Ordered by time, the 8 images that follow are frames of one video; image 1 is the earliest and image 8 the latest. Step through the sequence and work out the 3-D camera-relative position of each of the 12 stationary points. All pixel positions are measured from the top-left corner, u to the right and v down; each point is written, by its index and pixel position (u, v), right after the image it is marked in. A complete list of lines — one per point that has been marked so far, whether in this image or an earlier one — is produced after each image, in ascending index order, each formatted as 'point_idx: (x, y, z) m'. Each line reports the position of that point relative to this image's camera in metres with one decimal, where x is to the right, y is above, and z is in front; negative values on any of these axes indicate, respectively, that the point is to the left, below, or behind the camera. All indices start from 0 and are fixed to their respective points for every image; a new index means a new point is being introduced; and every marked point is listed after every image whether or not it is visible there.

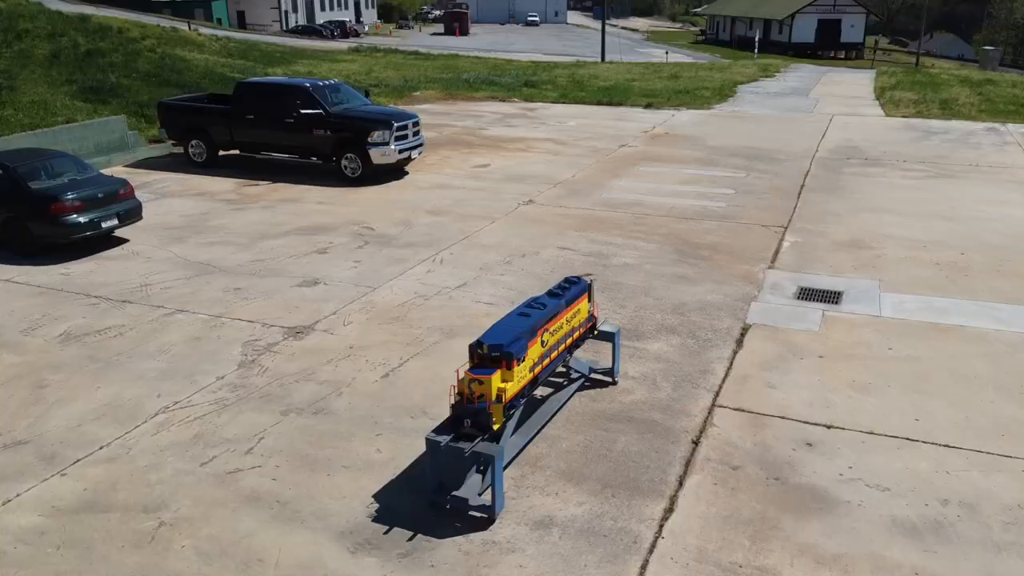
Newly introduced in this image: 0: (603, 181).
0: (+1.7, +2.0, +15.8) m
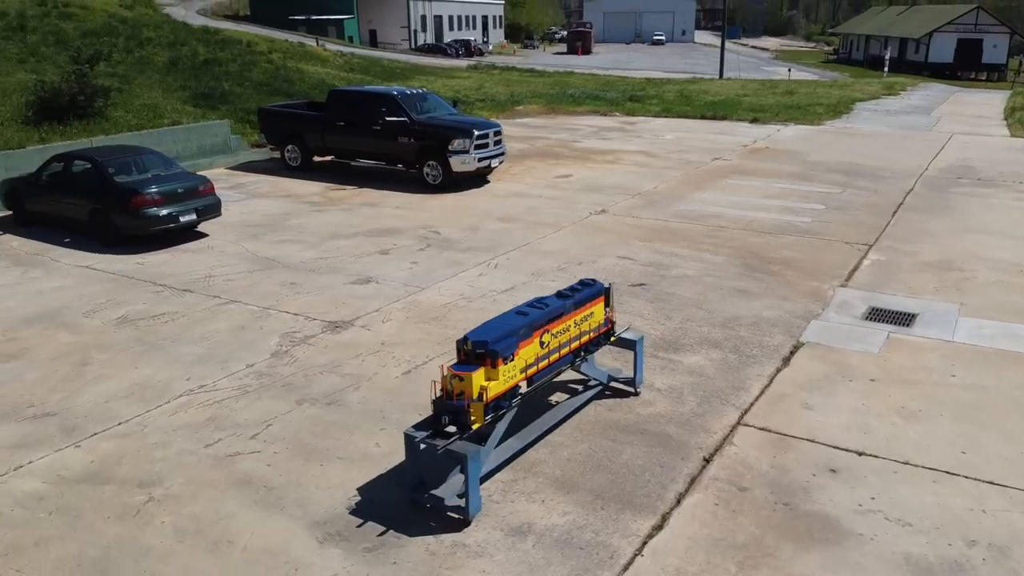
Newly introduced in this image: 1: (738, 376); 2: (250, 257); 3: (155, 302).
0: (+3.1, +1.7, +15.3) m
1: (+2.1, -0.8, +7.7) m
2: (-3.9, +0.5, +12.5) m
3: (-4.5, -0.2, +10.6) m
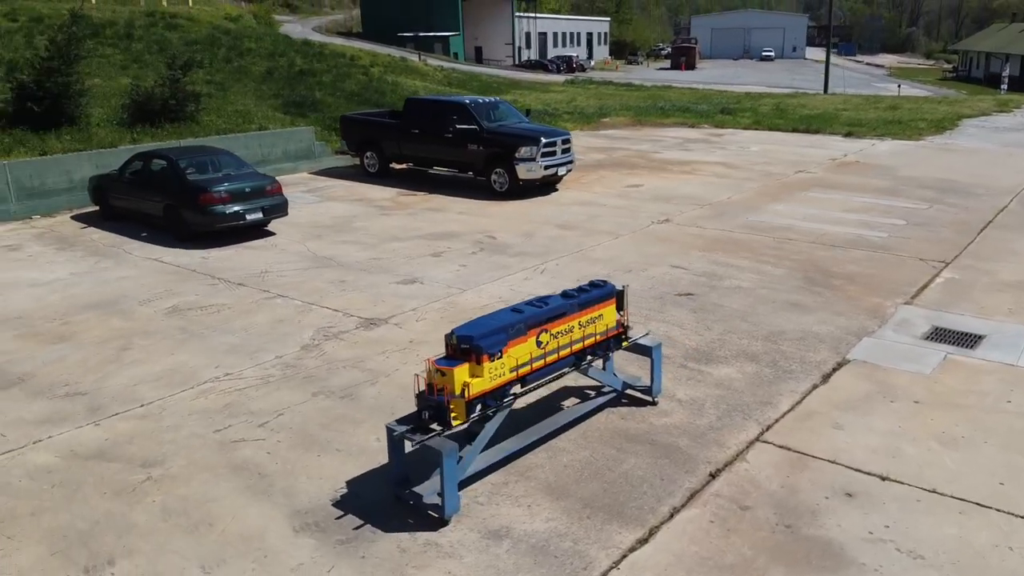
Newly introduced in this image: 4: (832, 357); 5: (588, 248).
0: (+4.3, +1.5, +14.6) m
1: (+2.2, -0.9, +7.3) m
2: (-3.1, +0.6, +12.7) m
3: (-3.9, -0.1, +10.9) m
4: (+3.0, -0.6, +8.0) m
5: (+1.1, +0.5, +12.1) m
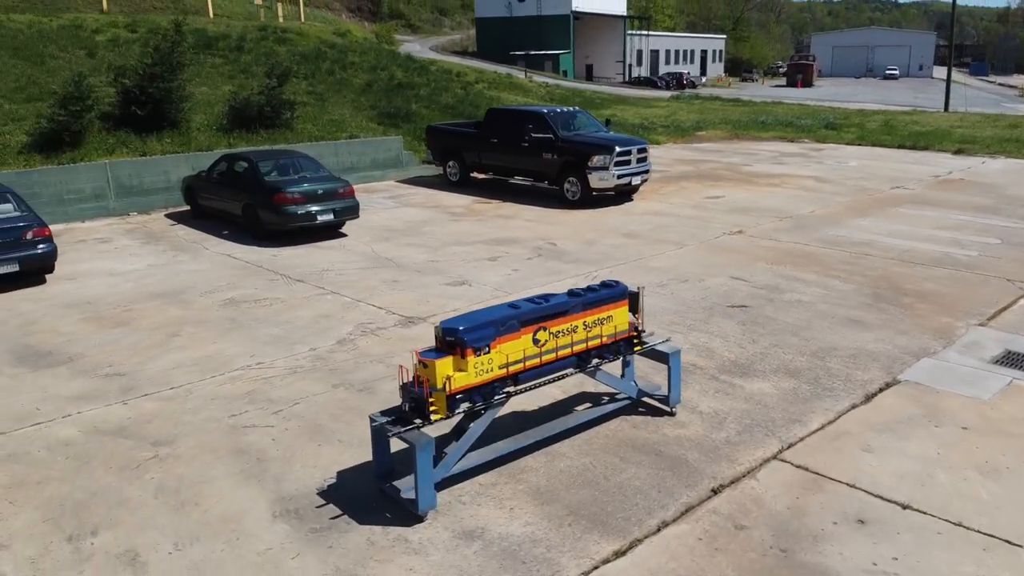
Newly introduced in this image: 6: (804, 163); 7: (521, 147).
0: (+5.4, +1.1, +13.8) m
1: (+2.3, -1.0, +6.7) m
2: (-2.2, +0.6, +12.9) m
3: (-3.2, 0.0, +11.1) m
4: (+3.2, -0.8, +7.4) m
5: (+1.9, +0.4, +11.7) m
6: (+6.9, +2.9, +19.9) m
7: (+0.2, +2.8, +16.6) m
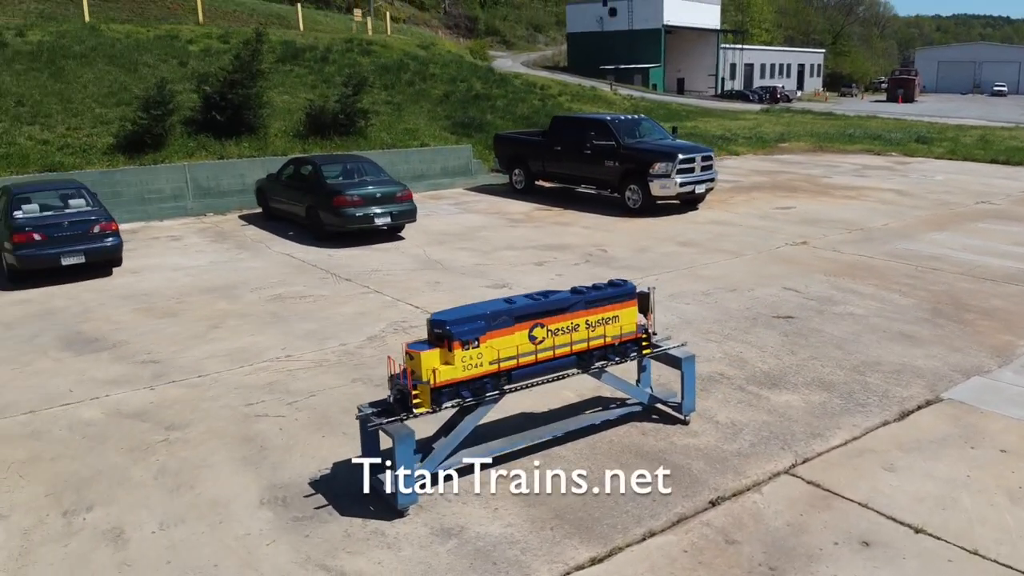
0: (+6.2, +0.9, +13.1) m
1: (+2.3, -1.0, +6.3) m
2: (-1.4, +0.5, +12.9) m
3: (-2.7, 0.0, +11.3) m
4: (+3.3, -0.8, +6.8) m
5: (+2.5, +0.3, +11.4) m
6: (+8.4, +2.5, +19.0) m
7: (+1.4, +2.6, +16.5) m
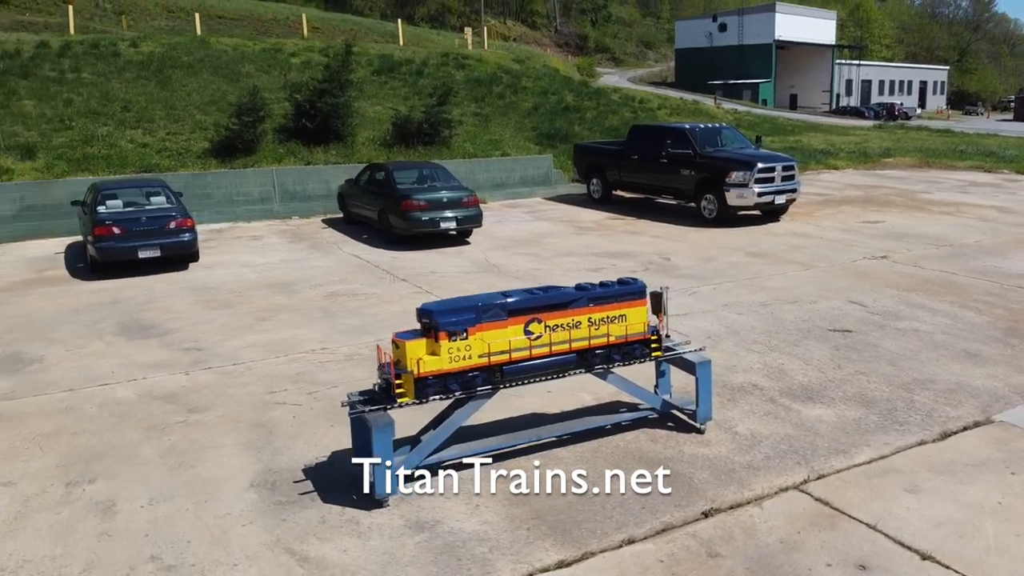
0: (+7.1, +0.5, +12.1) m
1: (+2.4, -1.0, +5.8) m
2: (-0.5, +0.5, +12.9) m
3: (-1.9, +0.1, +11.4) m
4: (+3.4, -0.9, +6.2) m
5: (+3.2, +0.1, +10.8) m
6: (+10.1, +2.0, +17.7) m
7: (+2.8, +2.4, +16.1) m
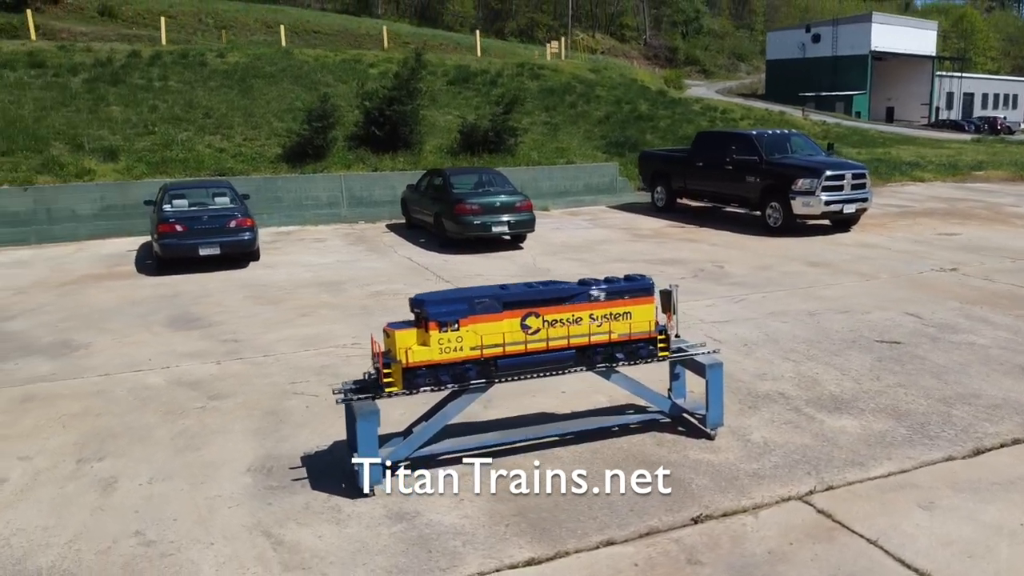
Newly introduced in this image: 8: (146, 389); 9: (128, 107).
0: (+7.8, +0.3, +11.2) m
1: (+2.4, -1.1, +5.5) m
2: (+0.3, +0.4, +12.8) m
3: (-1.3, 0.0, +11.5) m
4: (+3.4, -1.0, +5.8) m
5: (+3.7, 0.0, +10.4) m
6: (+11.4, +1.5, +16.5) m
7: (+4.0, +2.2, +15.7) m
8: (-3.1, -0.9, +7.2) m
9: (-8.8, +4.1, +19.4) m
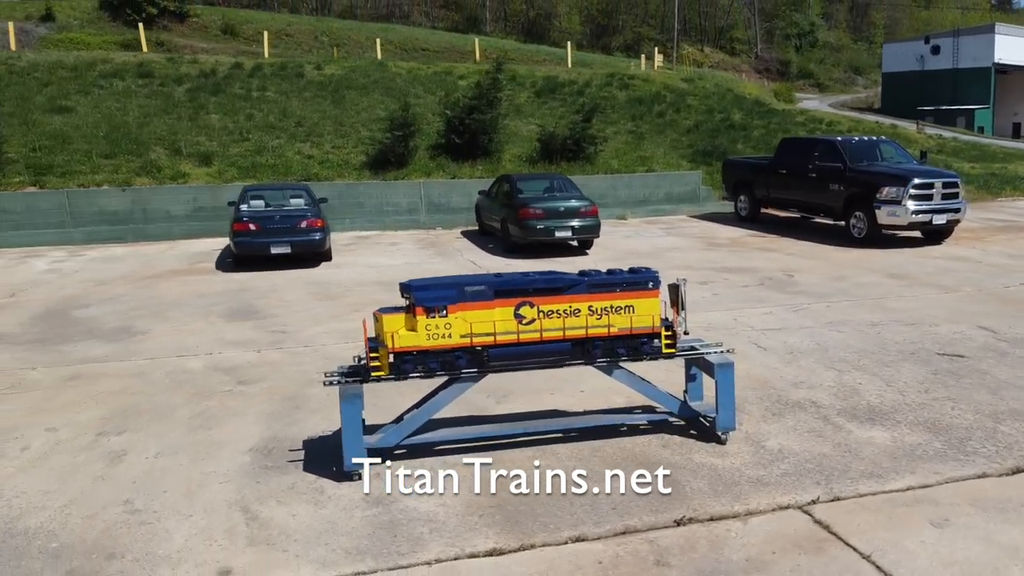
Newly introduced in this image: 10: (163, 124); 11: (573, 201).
0: (+8.5, 0.0, +10.1) m
1: (+2.3, -1.1, +5.0) m
2: (+1.2, +0.3, +12.6) m
3: (-0.5, 0.0, +11.5) m
4: (+3.4, -1.0, +5.2) m
5: (+4.3, -0.1, +9.7) m
6: (+12.7, +1.1, +14.9) m
7: (+5.3, +1.9, +15.0) m
8: (-2.9, -0.8, +7.5) m
9: (-6.9, +4.1, +20.3) m
10: (-8.0, +3.8, +19.5) m
11: (+1.1, +1.5, +14.0) m
